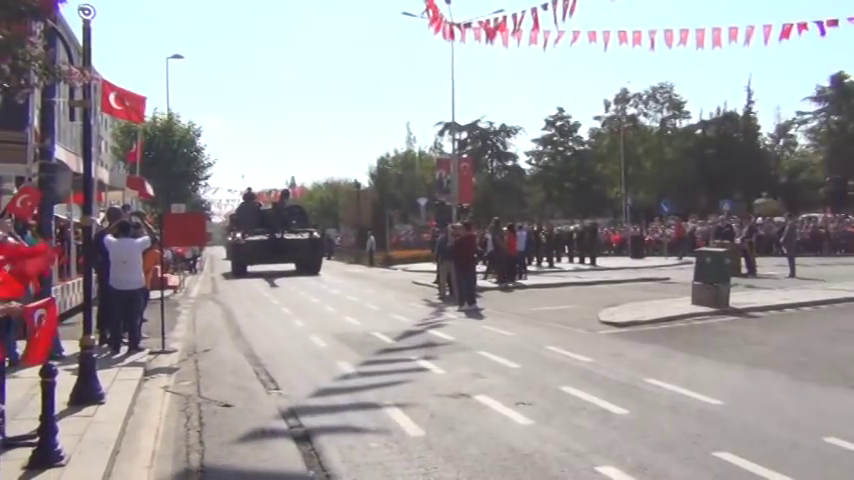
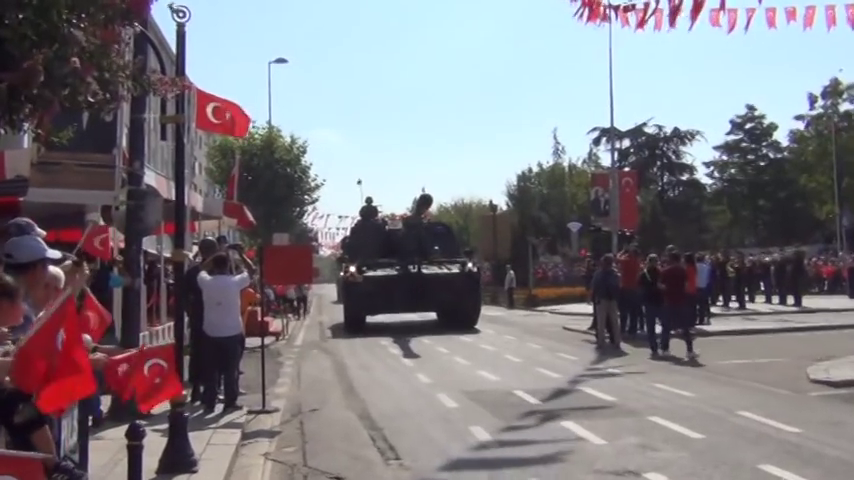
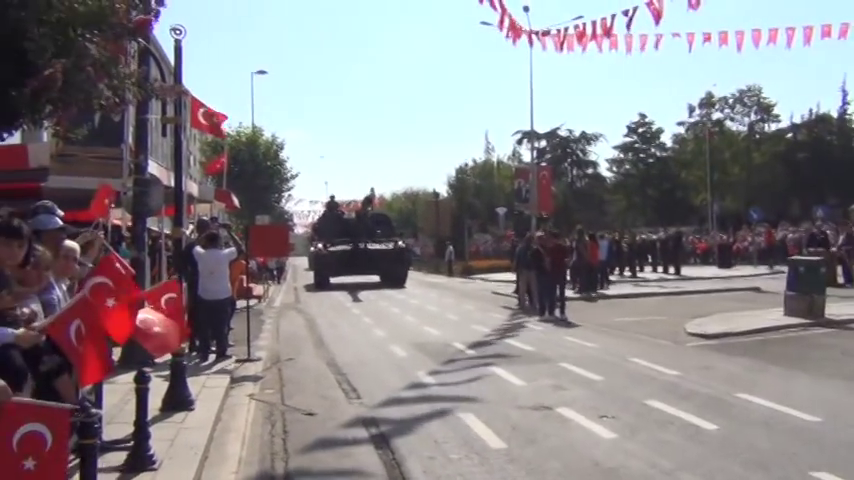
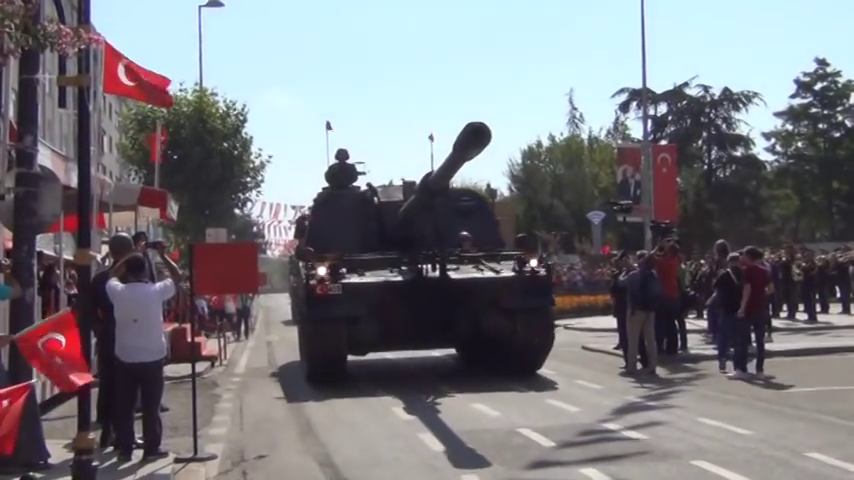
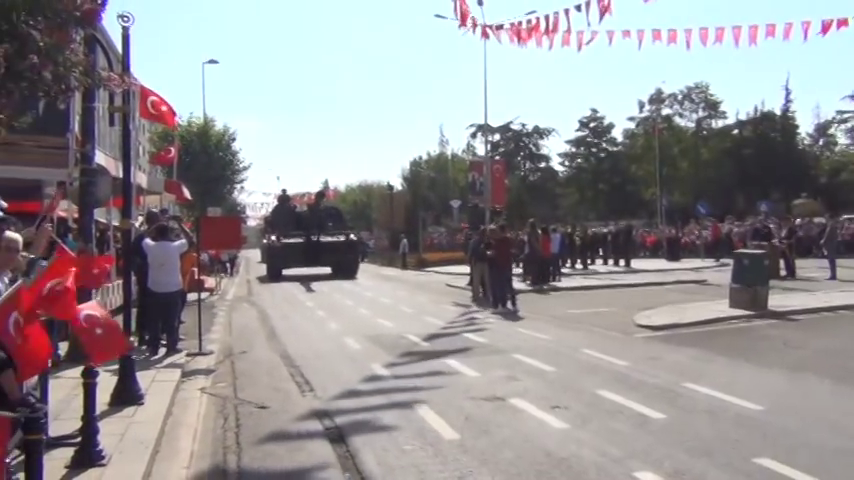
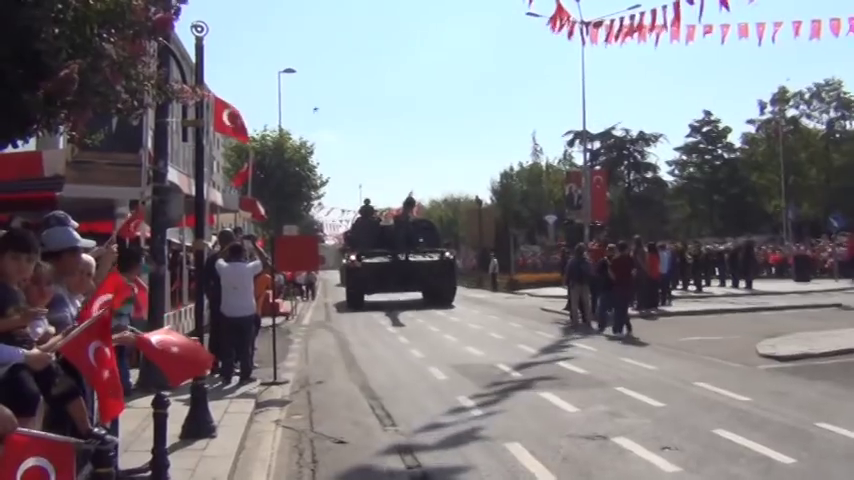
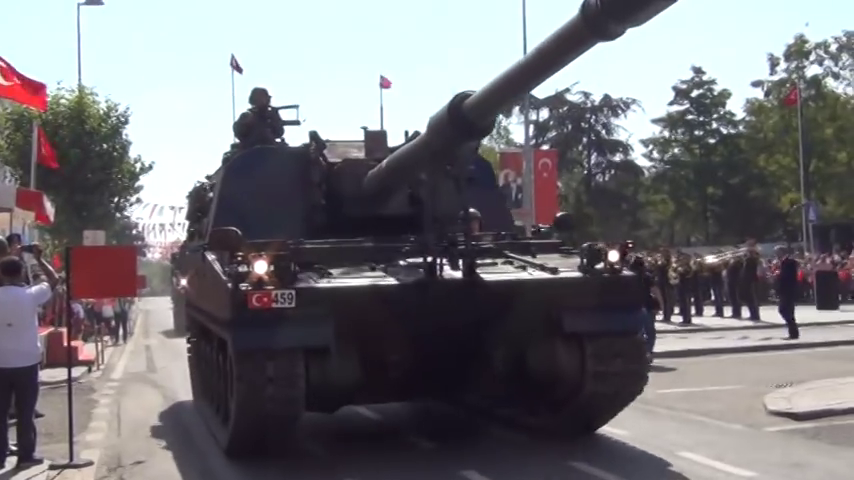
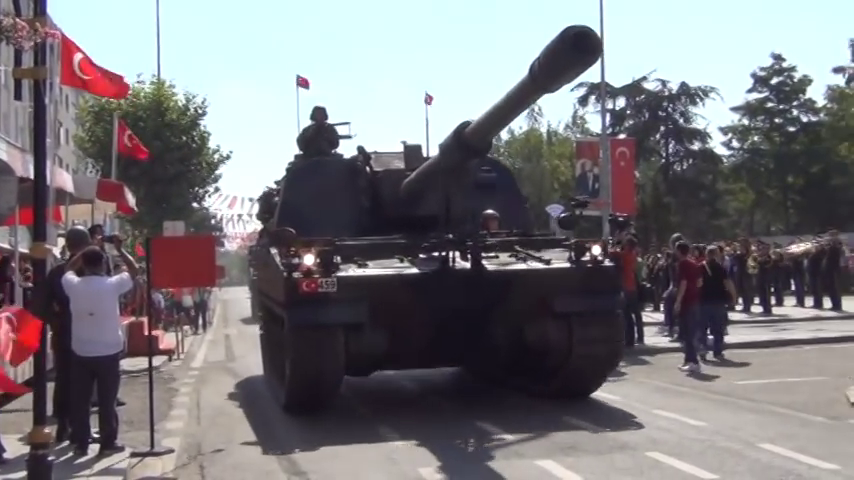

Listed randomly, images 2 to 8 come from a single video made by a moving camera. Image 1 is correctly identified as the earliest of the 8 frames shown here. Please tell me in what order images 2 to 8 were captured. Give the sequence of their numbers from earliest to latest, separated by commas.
5, 3, 6, 2, 4, 8, 7
